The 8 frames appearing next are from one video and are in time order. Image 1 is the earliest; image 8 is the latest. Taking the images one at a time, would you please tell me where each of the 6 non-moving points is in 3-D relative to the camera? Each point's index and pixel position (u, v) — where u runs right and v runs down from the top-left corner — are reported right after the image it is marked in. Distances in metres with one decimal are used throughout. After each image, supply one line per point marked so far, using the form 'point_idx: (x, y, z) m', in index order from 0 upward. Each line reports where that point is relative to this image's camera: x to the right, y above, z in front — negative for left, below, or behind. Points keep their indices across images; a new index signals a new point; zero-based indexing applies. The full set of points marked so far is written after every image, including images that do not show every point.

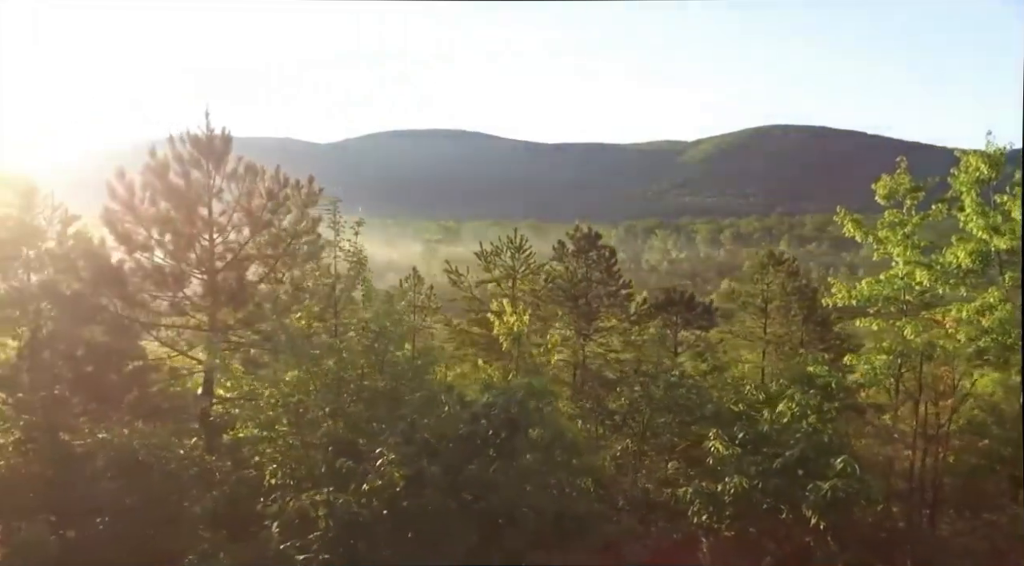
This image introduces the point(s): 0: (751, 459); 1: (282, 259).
0: (+3.3, -2.4, +10.9) m
1: (-3.5, +0.4, +11.9) m
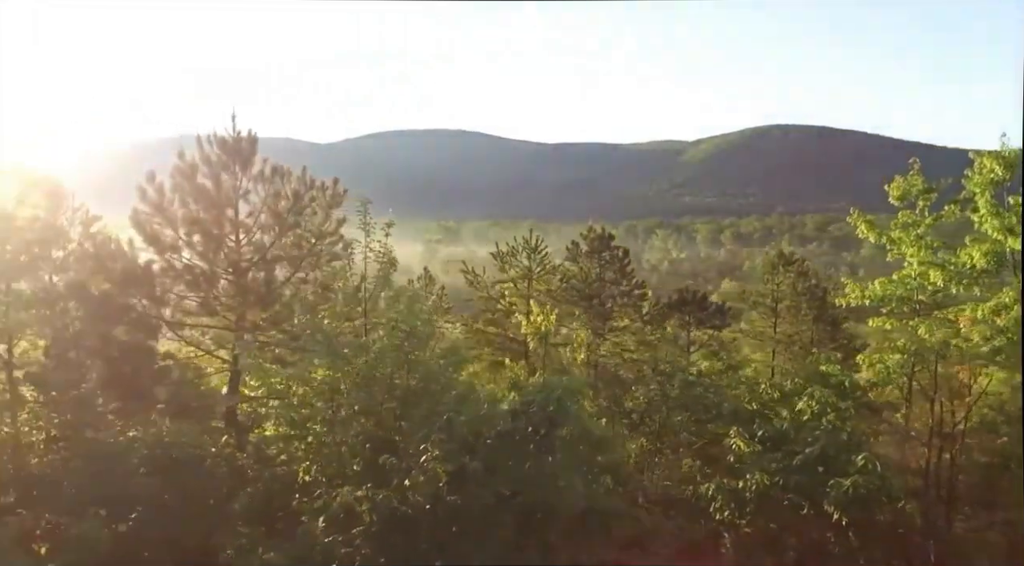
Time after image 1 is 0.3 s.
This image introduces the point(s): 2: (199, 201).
0: (+3.6, -2.4, +11.1) m
1: (-3.1, +0.4, +12.1) m
2: (-4.5, +1.2, +11.6) m
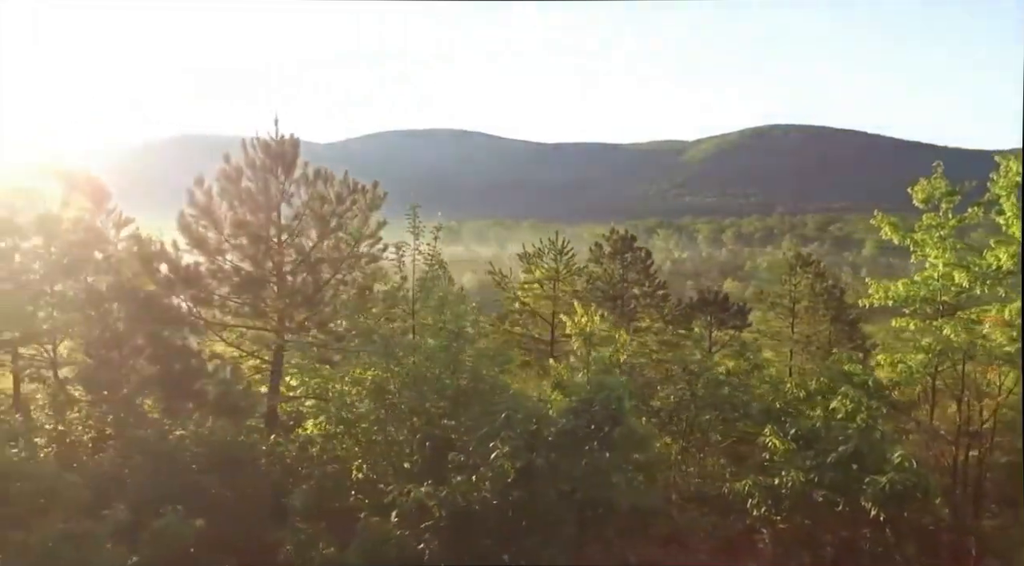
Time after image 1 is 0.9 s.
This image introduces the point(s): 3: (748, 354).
0: (+4.2, -2.4, +11.3) m
1: (-2.5, +0.3, +12.3) m
2: (-3.9, +1.2, +11.8) m
3: (+5.1, -1.5, +17.1) m
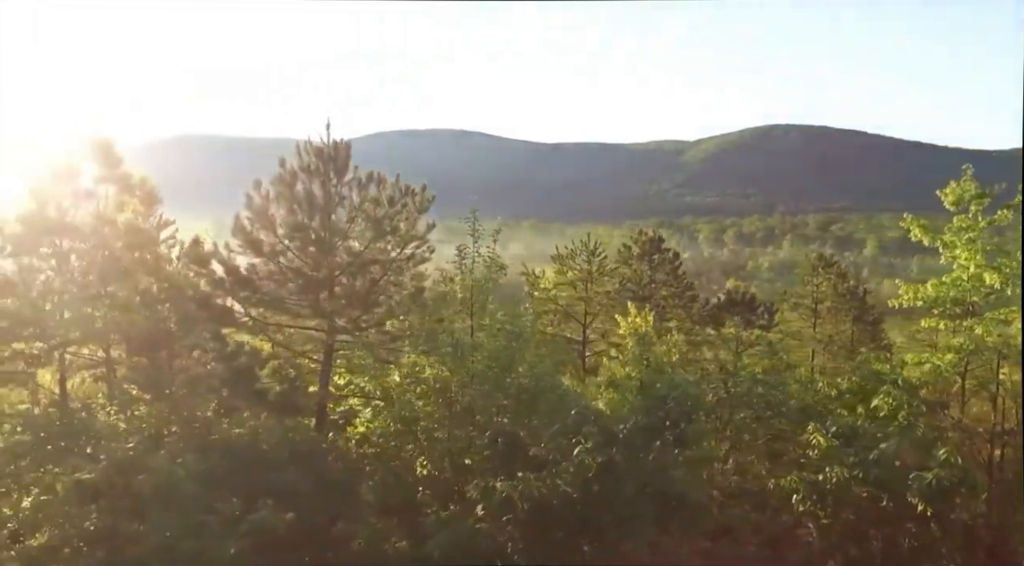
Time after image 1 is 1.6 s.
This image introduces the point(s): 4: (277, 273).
0: (+4.9, -2.4, +11.6) m
1: (-1.8, +0.3, +12.6) m
2: (-3.2, +1.2, +12.1) m
3: (+5.8, -1.5, +17.4) m
4: (-3.6, +0.2, +12.1) m
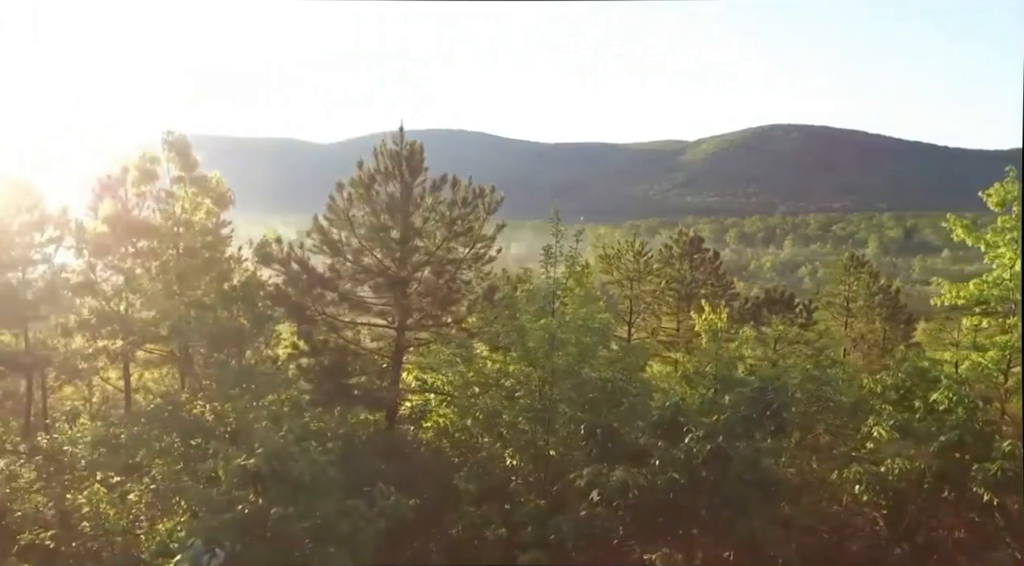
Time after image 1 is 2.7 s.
0: (+6.0, -2.4, +12.0) m
1: (-0.7, +0.4, +13.0) m
2: (-2.1, +1.2, +12.5) m
3: (+6.9, -1.5, +17.8) m
4: (-2.5, +0.2, +12.5) m
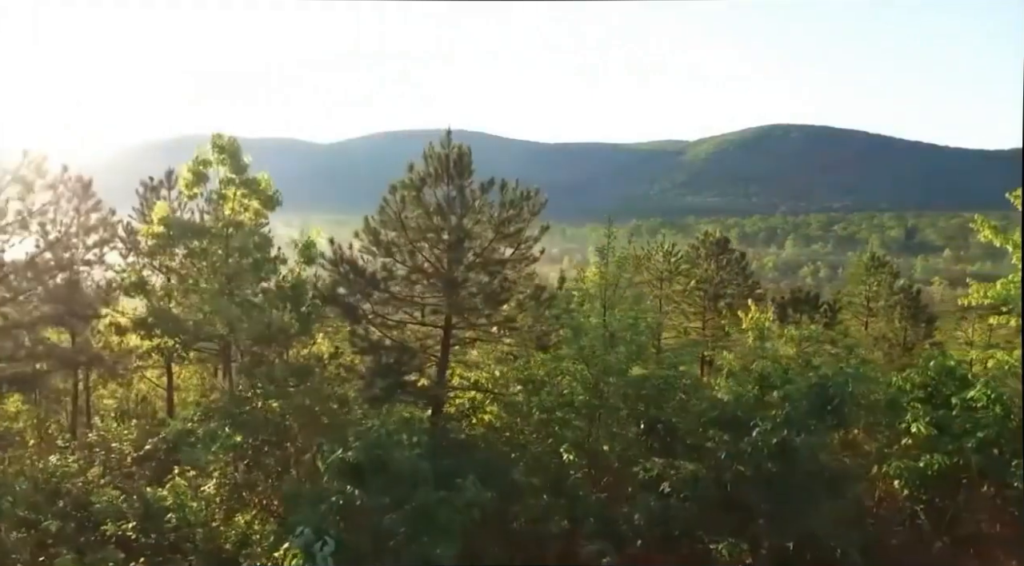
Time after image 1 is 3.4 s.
0: (+6.8, -2.4, +12.3) m
1: (+0.1, +0.4, +13.3) m
2: (-1.3, +1.2, +12.8) m
3: (+7.7, -1.5, +18.1) m
4: (-1.7, +0.2, +12.9) m
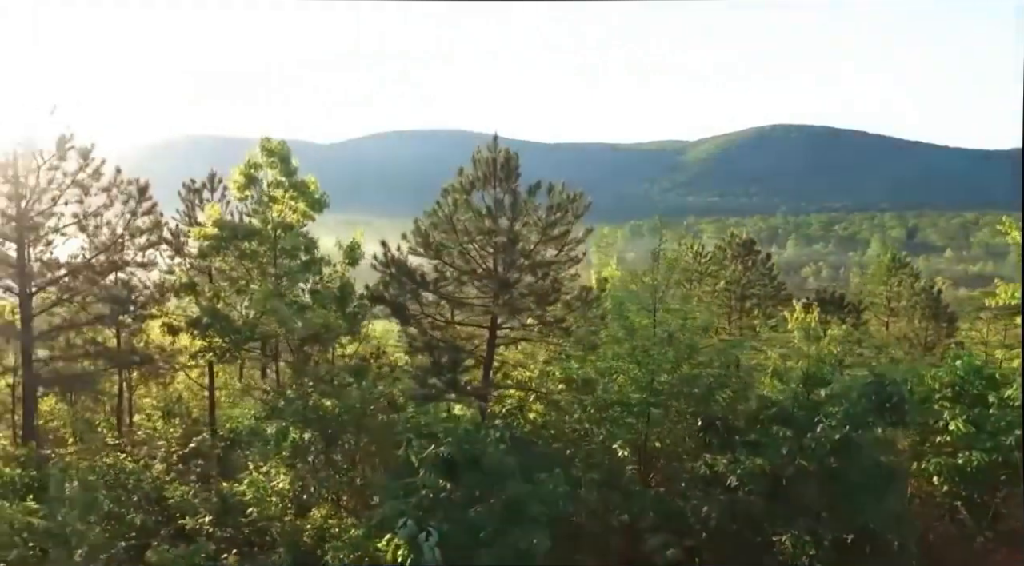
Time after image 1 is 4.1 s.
0: (+7.6, -2.4, +12.6) m
1: (+0.8, +0.3, +13.6) m
2: (-0.5, +1.2, +13.1) m
3: (+8.5, -1.5, +18.4) m
4: (-1.0, +0.2, +13.2) m
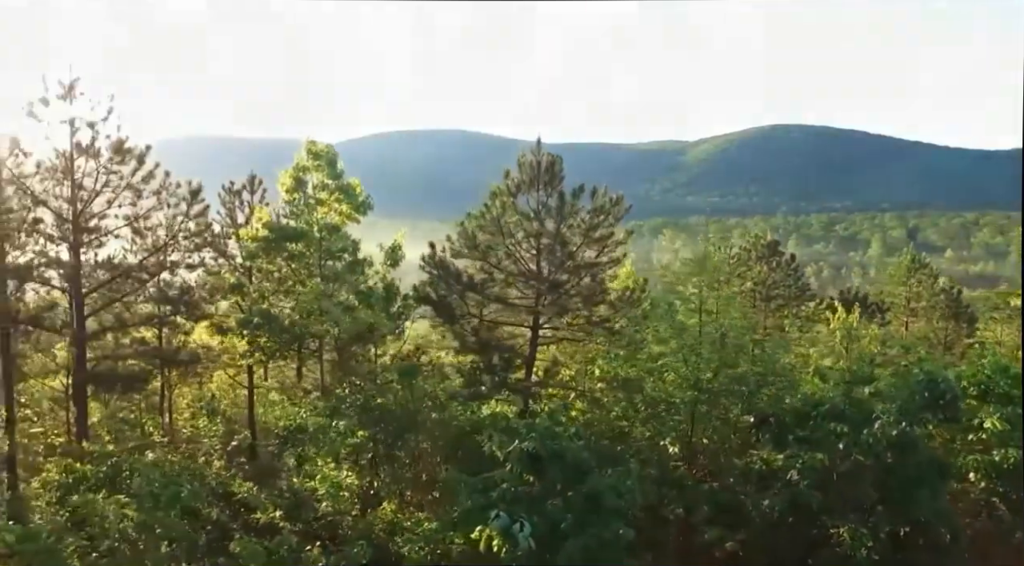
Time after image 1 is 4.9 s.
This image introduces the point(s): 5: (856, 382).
0: (+8.3, -2.5, +12.9) m
1: (+1.6, +0.3, +13.9) m
2: (+0.2, +1.1, +13.4) m
3: (+9.2, -1.5, +18.7) m
4: (-0.2, +0.1, +13.5) m
5: (+5.2, -1.4, +11.7) m
